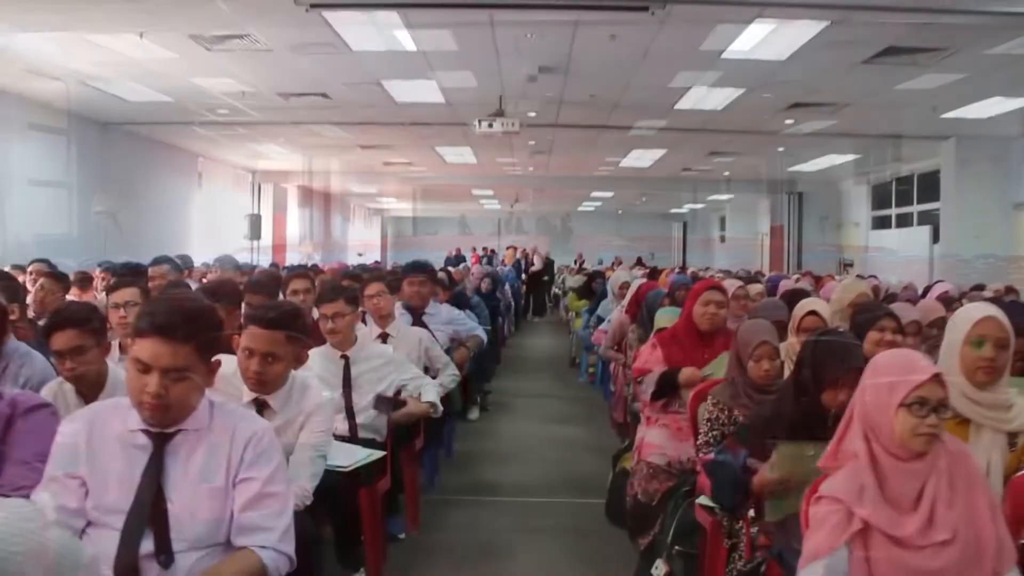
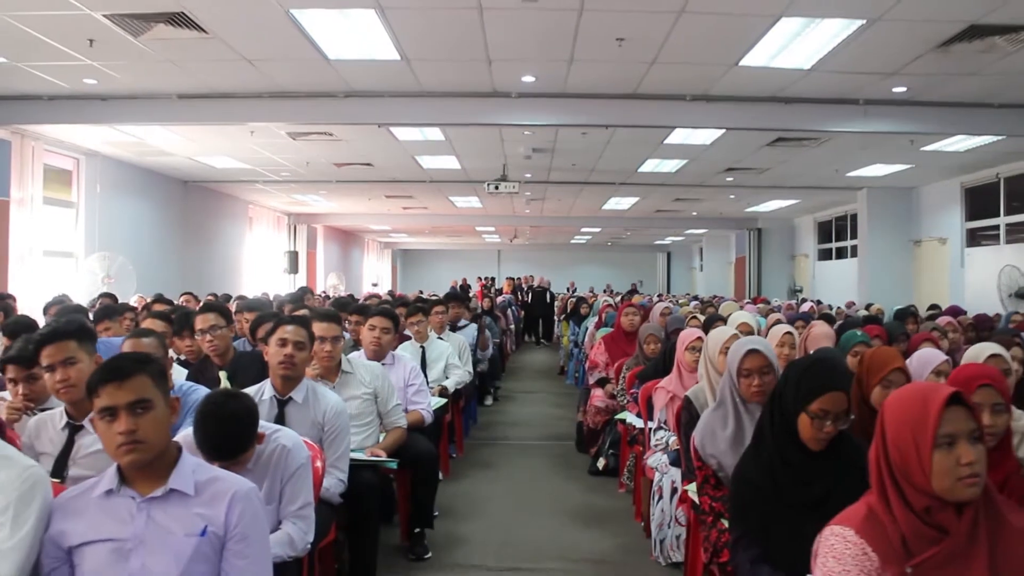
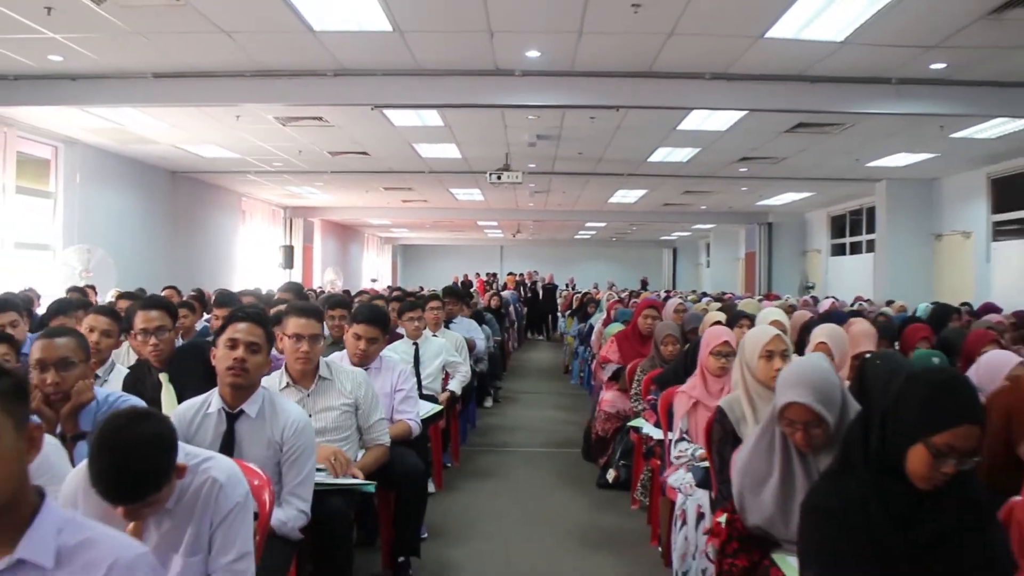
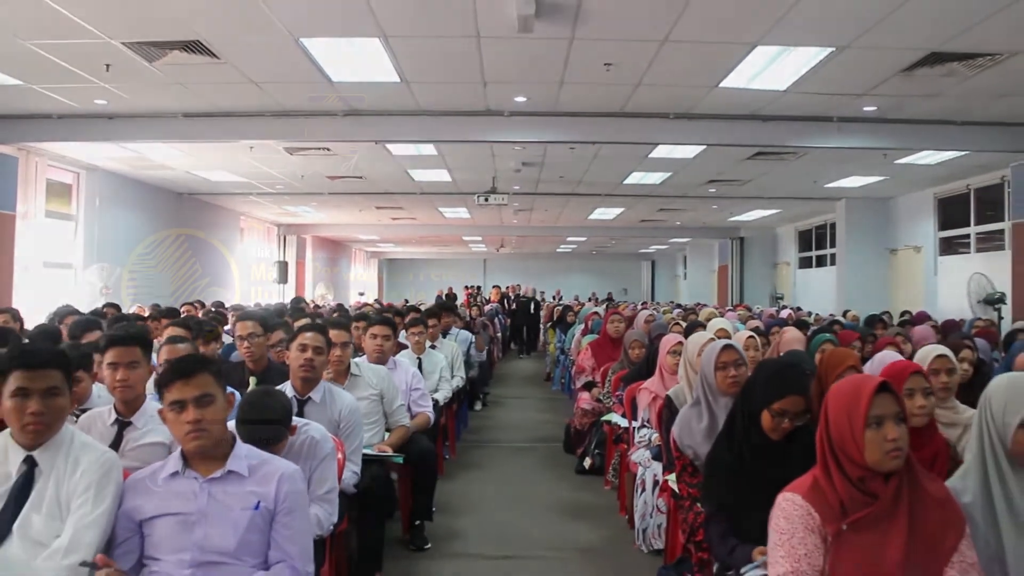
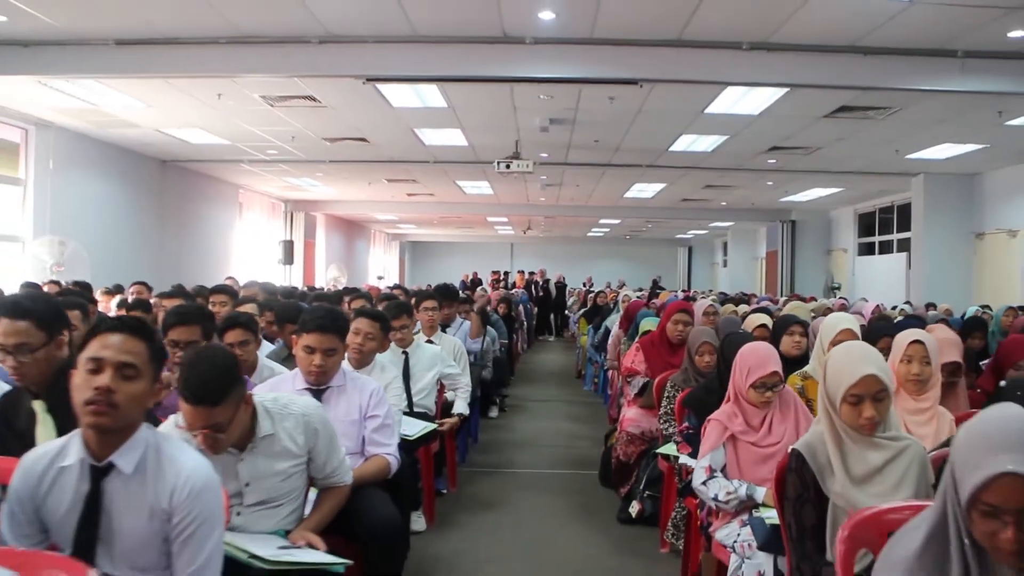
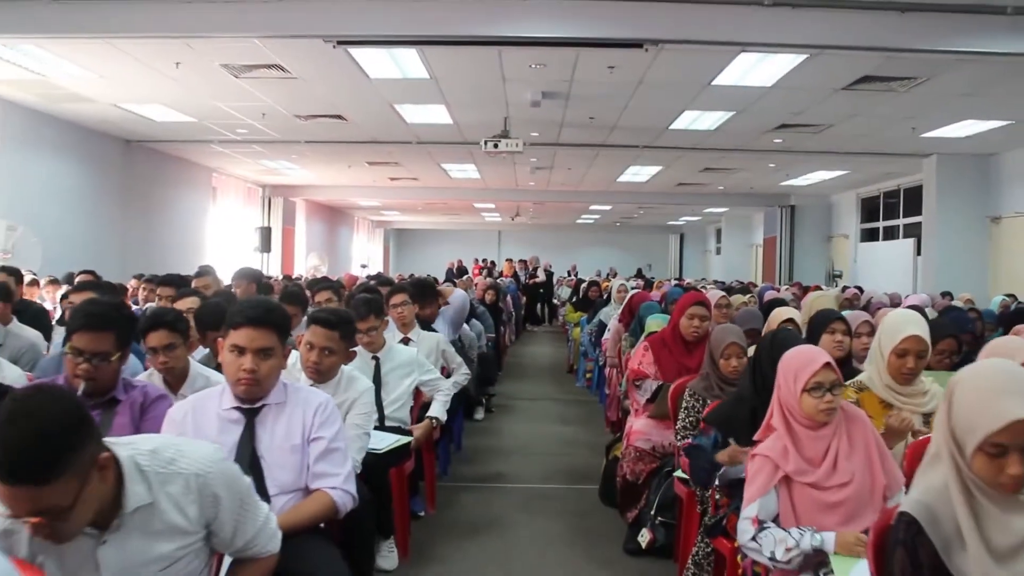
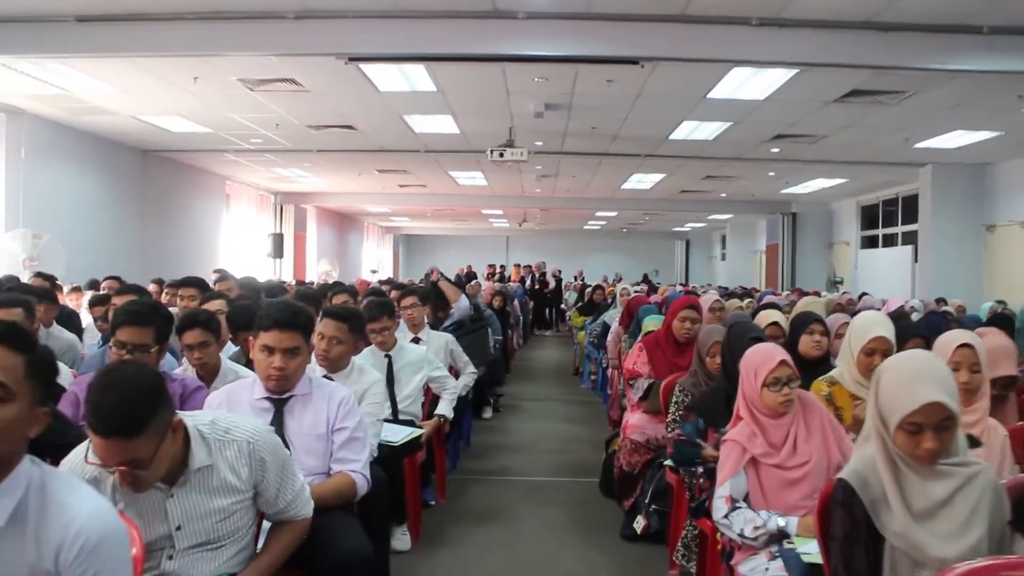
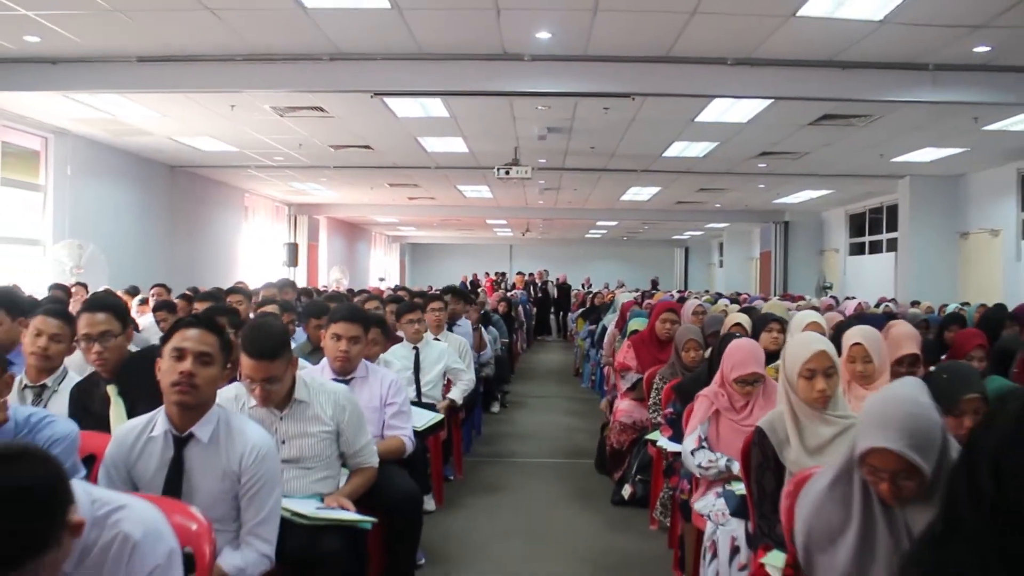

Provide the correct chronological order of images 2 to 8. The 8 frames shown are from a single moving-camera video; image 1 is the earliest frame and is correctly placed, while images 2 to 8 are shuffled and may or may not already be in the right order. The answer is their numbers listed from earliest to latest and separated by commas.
6, 7, 5, 8, 3, 2, 4
